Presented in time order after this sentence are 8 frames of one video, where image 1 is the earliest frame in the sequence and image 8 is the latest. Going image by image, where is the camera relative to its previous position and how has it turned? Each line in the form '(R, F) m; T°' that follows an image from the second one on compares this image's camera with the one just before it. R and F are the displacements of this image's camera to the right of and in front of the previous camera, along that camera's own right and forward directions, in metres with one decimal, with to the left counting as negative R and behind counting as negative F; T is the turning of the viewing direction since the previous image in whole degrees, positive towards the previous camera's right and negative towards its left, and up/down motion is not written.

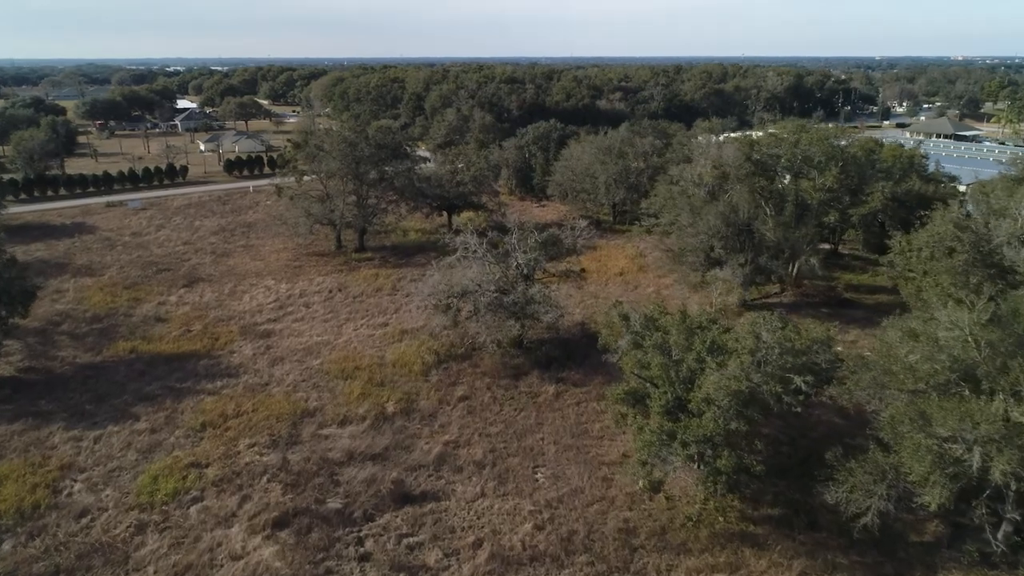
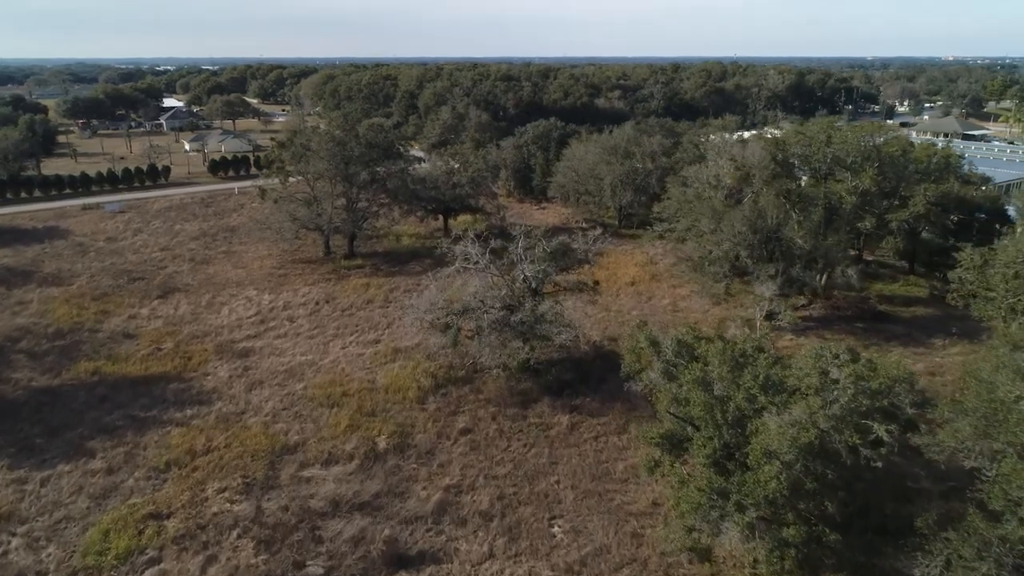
(-0.2, +1.6) m; +1°
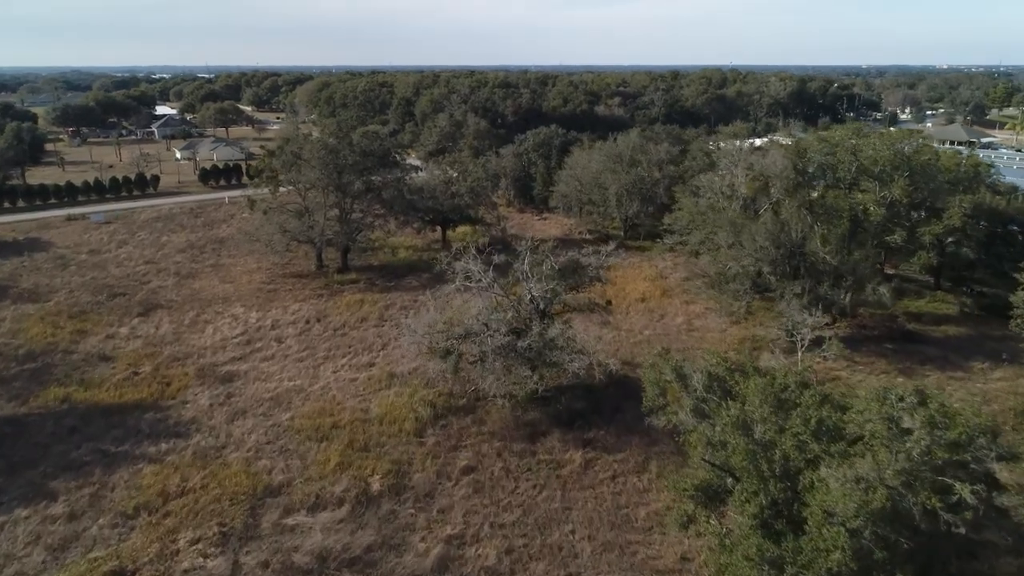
(-0.2, +1.1) m; 0°
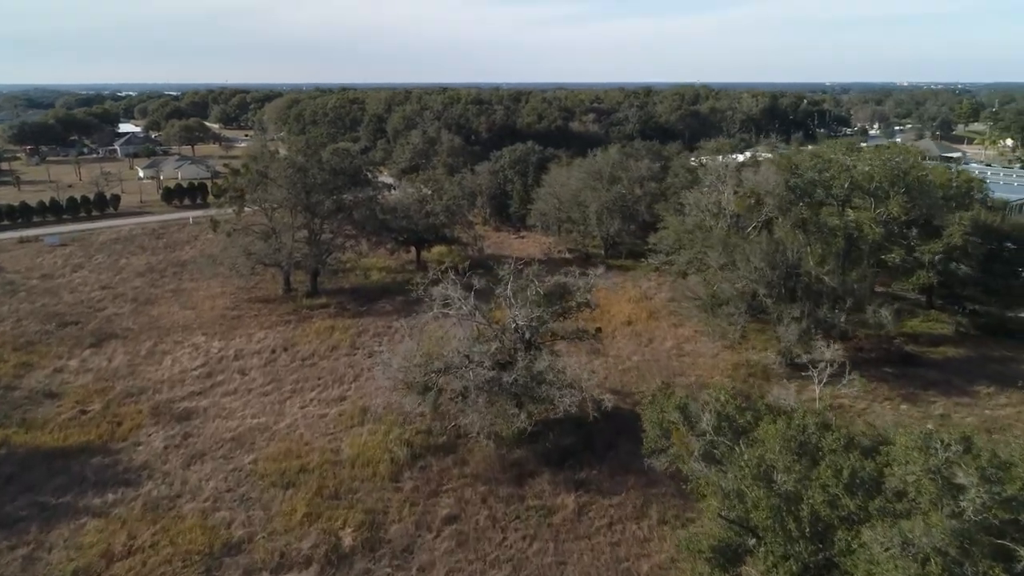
(-0.1, +0.9) m; +2°
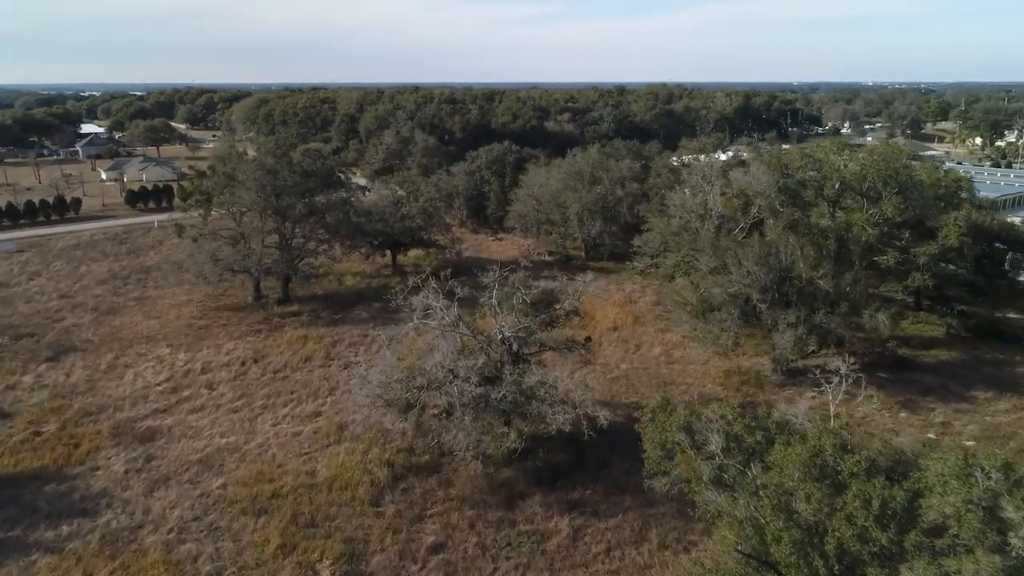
(-0.2, +0.6) m; +2°
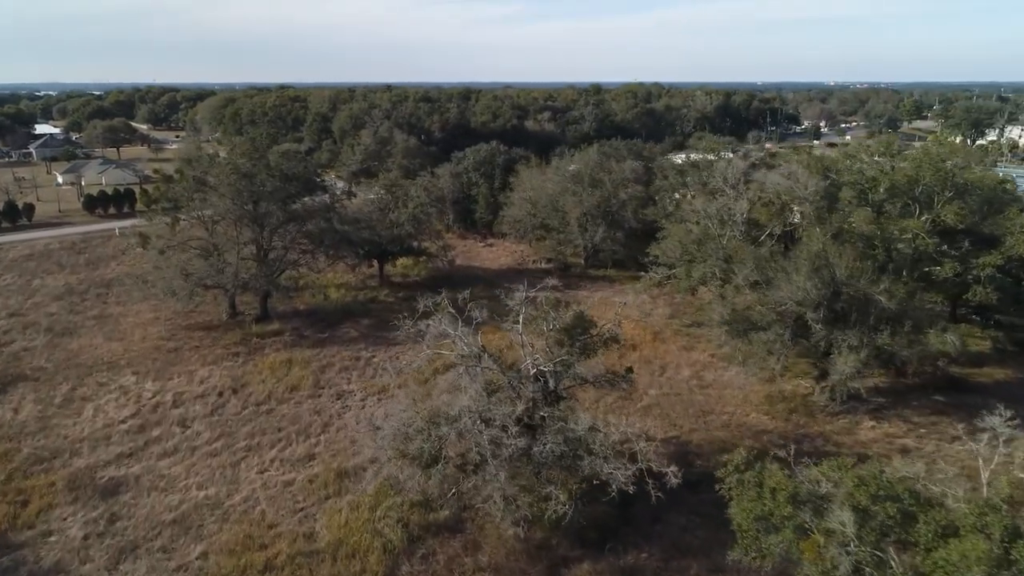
(-0.8, +1.6) m; +2°
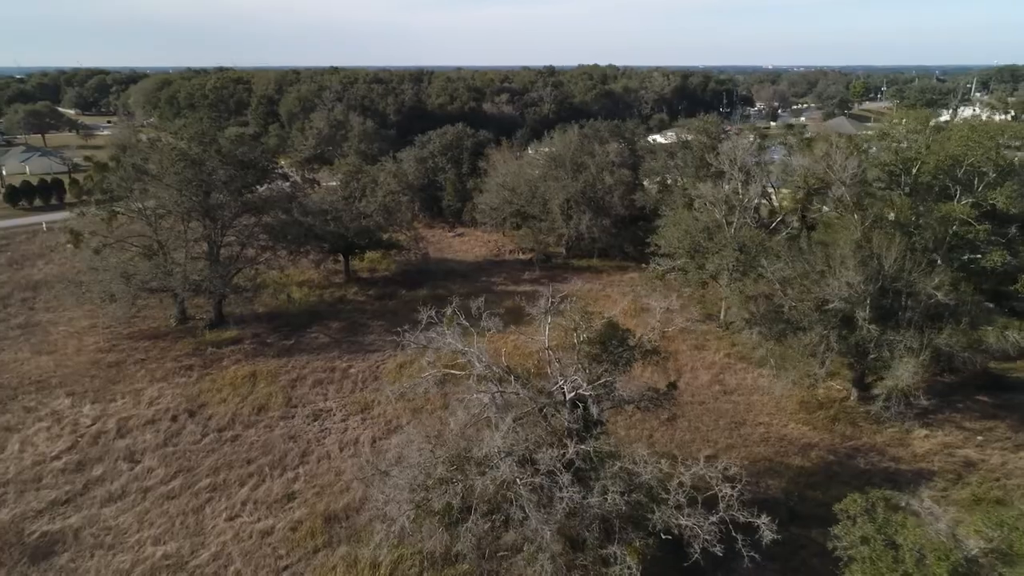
(-0.8, +1.6) m; +4°
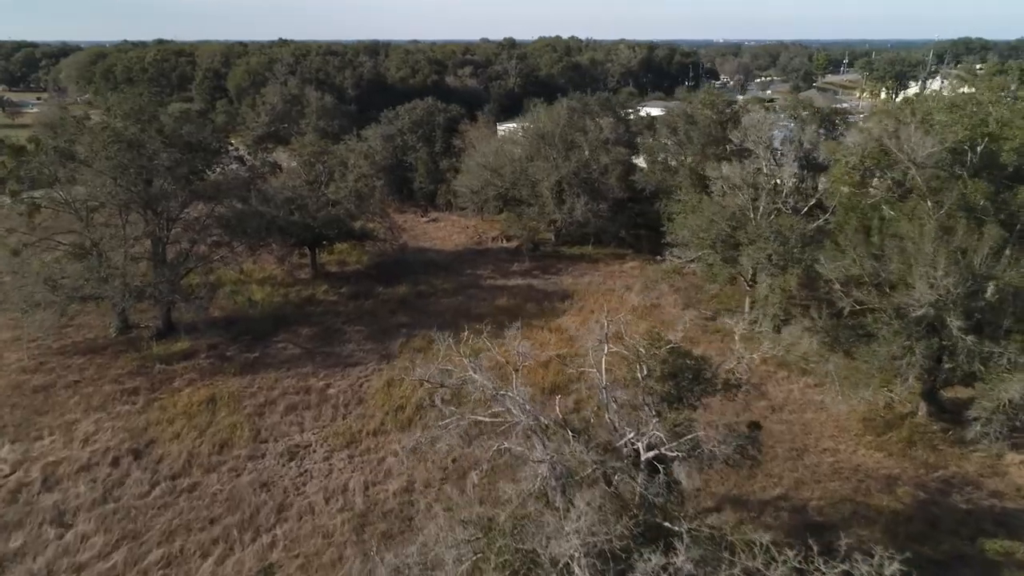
(-0.7, +1.9) m; +3°
